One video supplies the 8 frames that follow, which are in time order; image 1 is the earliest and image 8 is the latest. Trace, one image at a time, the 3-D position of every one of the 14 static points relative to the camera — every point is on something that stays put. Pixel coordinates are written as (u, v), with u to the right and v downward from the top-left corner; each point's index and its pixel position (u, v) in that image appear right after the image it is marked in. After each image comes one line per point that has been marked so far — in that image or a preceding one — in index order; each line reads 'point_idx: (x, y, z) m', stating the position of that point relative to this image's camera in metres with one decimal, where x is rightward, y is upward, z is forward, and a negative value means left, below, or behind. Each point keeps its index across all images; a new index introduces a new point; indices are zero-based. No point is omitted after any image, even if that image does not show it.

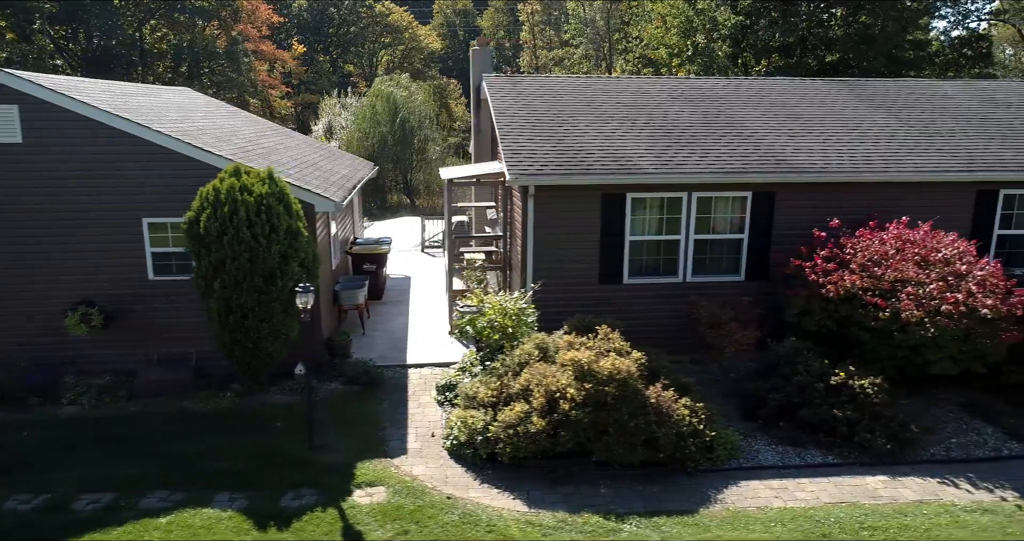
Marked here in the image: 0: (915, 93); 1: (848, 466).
0: (+7.3, +3.1, +12.7) m
1: (+3.6, -2.1, +7.6) m
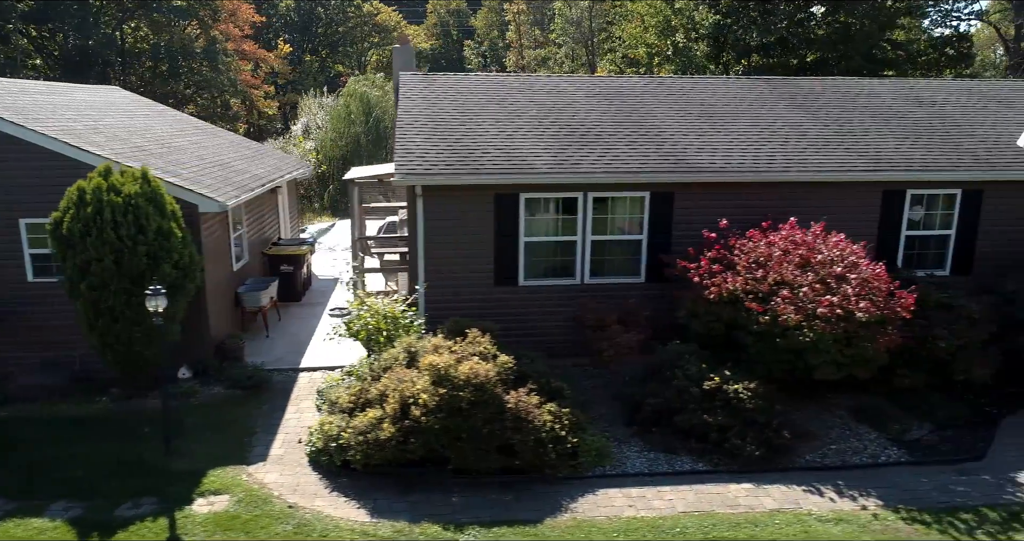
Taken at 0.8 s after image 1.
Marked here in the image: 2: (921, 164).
0: (+5.8, +3.1, +12.5) m
1: (+2.1, -2.1, +7.4) m
2: (+5.8, +1.5, +10.1) m
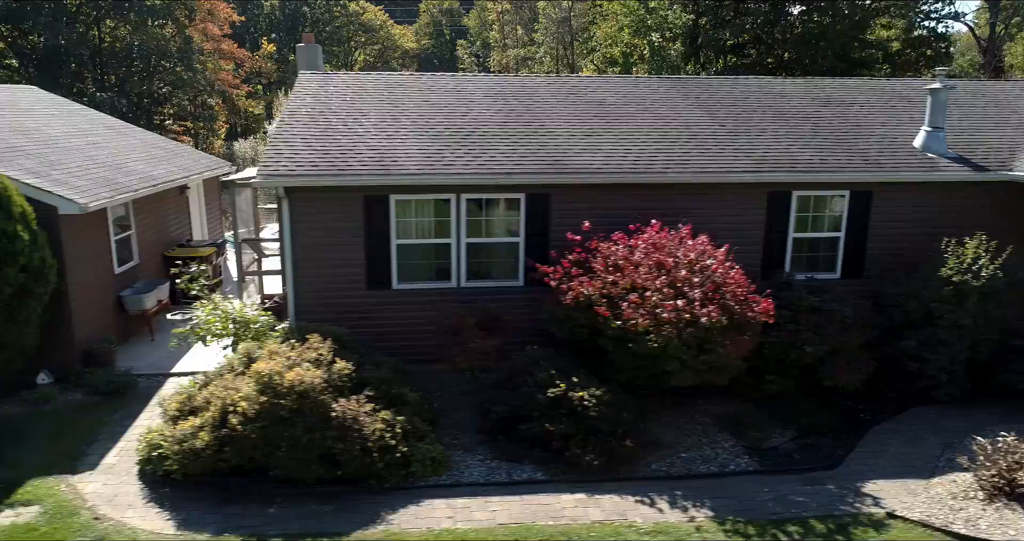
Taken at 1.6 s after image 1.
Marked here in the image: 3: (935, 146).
0: (+4.1, +3.1, +12.3) m
1: (+0.4, -2.1, +7.2) m
2: (+4.1, +1.4, +9.9) m
3: (+6.2, +1.8, +10.5) m
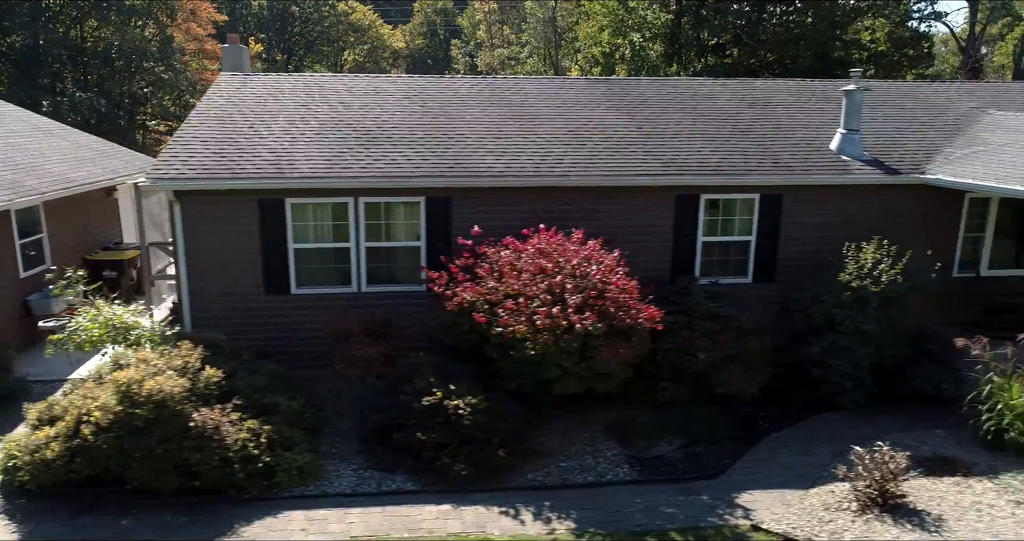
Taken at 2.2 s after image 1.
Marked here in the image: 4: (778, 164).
0: (+2.8, +3.0, +12.1) m
1: (-0.9, -2.2, +7.0) m
2: (+2.8, +1.4, +9.7) m
3: (+4.9, +1.8, +10.3) m
4: (+3.7, +1.5, +10.0) m
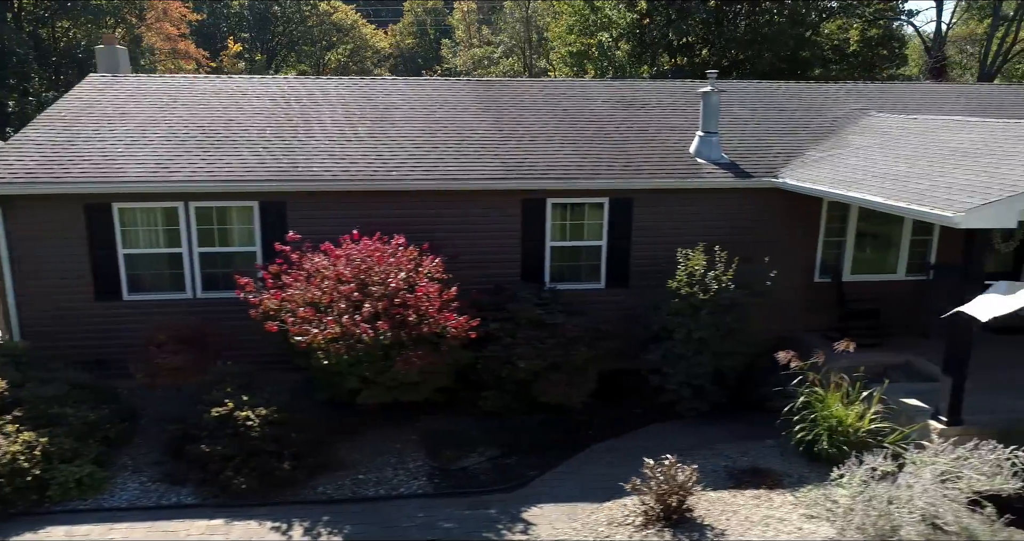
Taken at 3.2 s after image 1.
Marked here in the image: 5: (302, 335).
0: (+0.7, +3.0, +11.9) m
1: (-3.0, -2.3, +6.9) m
2: (+0.7, +1.3, +9.5) m
3: (+2.8, +1.7, +10.1) m
4: (+1.6, +1.4, +9.8) m
5: (-2.1, -0.7, +7.3) m
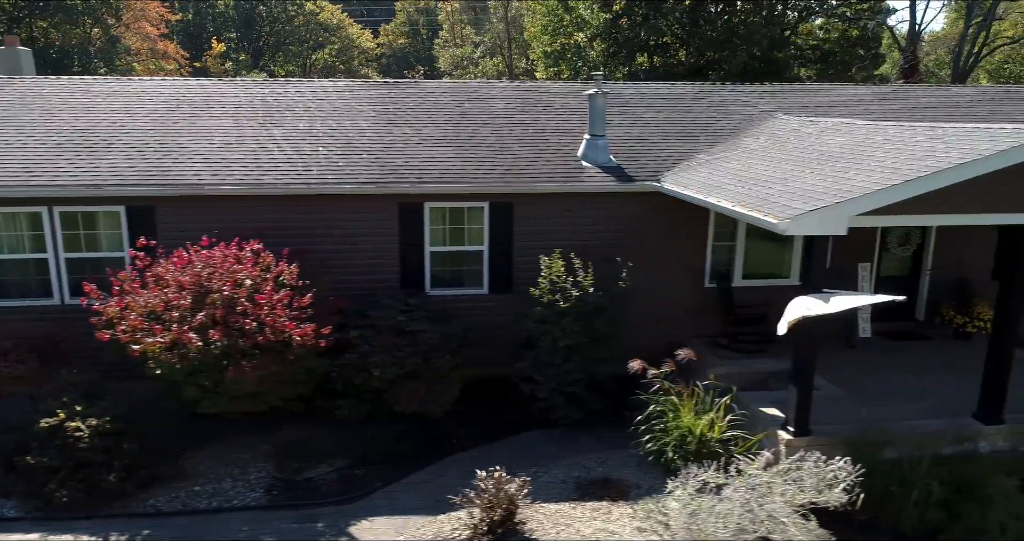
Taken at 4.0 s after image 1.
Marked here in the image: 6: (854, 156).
0: (-1.0, +2.9, +11.8) m
1: (-4.7, -2.4, +6.7) m
2: (-1.0, +1.2, +9.4) m
3: (+1.1, +1.6, +10.0) m
4: (0.0, +1.3, +9.6) m
5: (-3.8, -0.7, +7.1) m
6: (+3.7, +1.2, +7.8) m
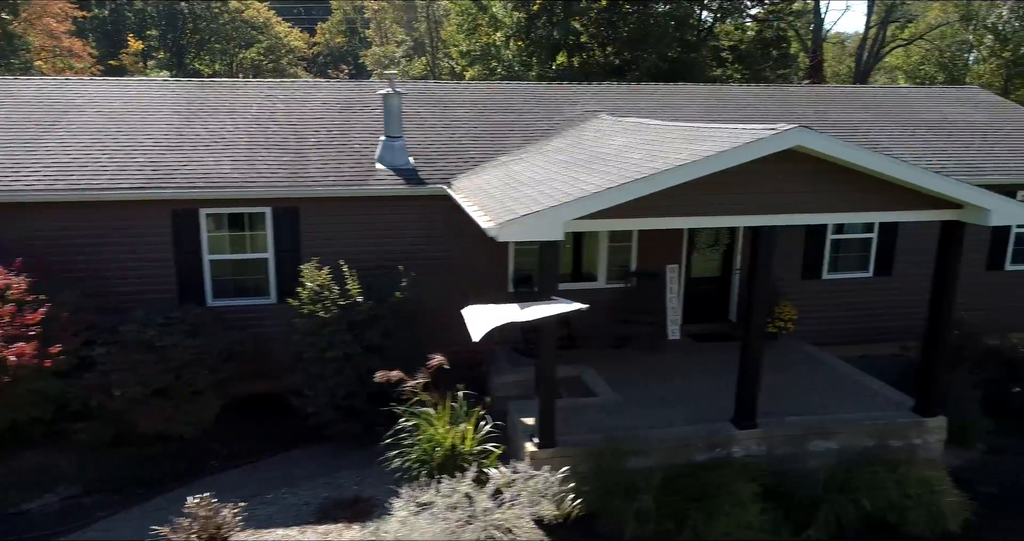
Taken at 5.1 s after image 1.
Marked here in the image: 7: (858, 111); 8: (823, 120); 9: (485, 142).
0: (-3.9, +2.8, +11.3) m
1: (-7.2, -2.5, +6.0) m
2: (-3.7, +1.1, +8.9) m
3: (-1.7, +1.5, +9.6) m
4: (-2.8, +1.2, +9.2) m
5: (-6.4, -0.9, +6.5) m
6: (+1.1, +1.2, +7.6) m
7: (+6.2, +2.8, +12.8) m
8: (+5.3, +2.6, +12.1) m
9: (-0.4, +1.9, +10.5) m
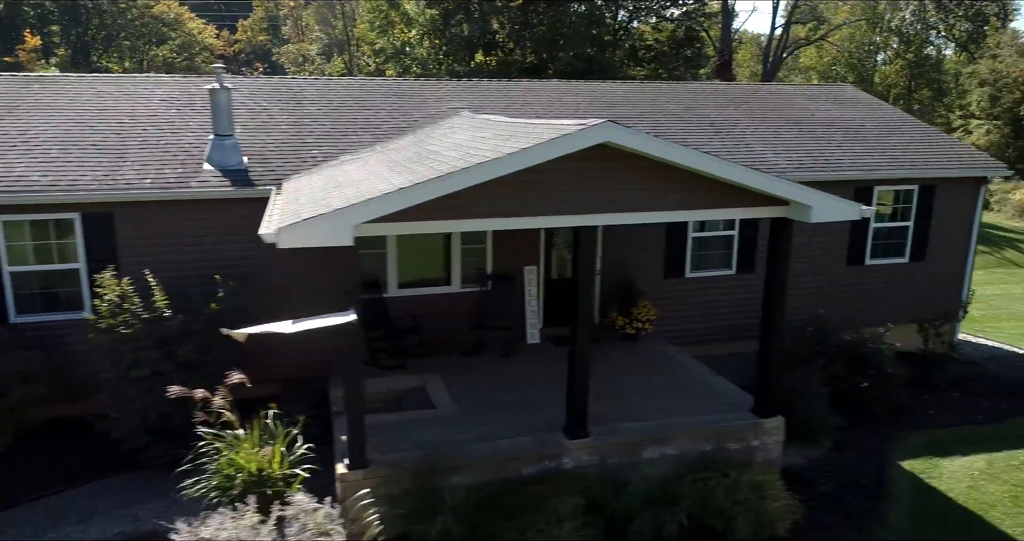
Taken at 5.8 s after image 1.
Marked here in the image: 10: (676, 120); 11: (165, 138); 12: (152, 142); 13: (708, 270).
0: (-6.1, +2.6, +10.4) m
1: (-8.8, -2.8, +4.8) m
2: (-5.7, +1.0, +8.0) m
3: (-3.7, +1.4, +8.9) m
4: (-4.8, +1.1, +8.4) m
5: (-8.0, -1.1, +5.4) m
6: (-0.8, +1.1, +7.1) m
7: (+3.9, +2.9, +12.7) m
8: (+3.0, +2.6, +12.0) m
9: (-2.5, +1.8, +9.9) m
10: (+2.7, +2.5, +11.9) m
11: (-4.6, +1.8, +9.4) m
12: (-4.7, +1.7, +9.2) m
13: (+3.0, 0.0, +10.8) m
